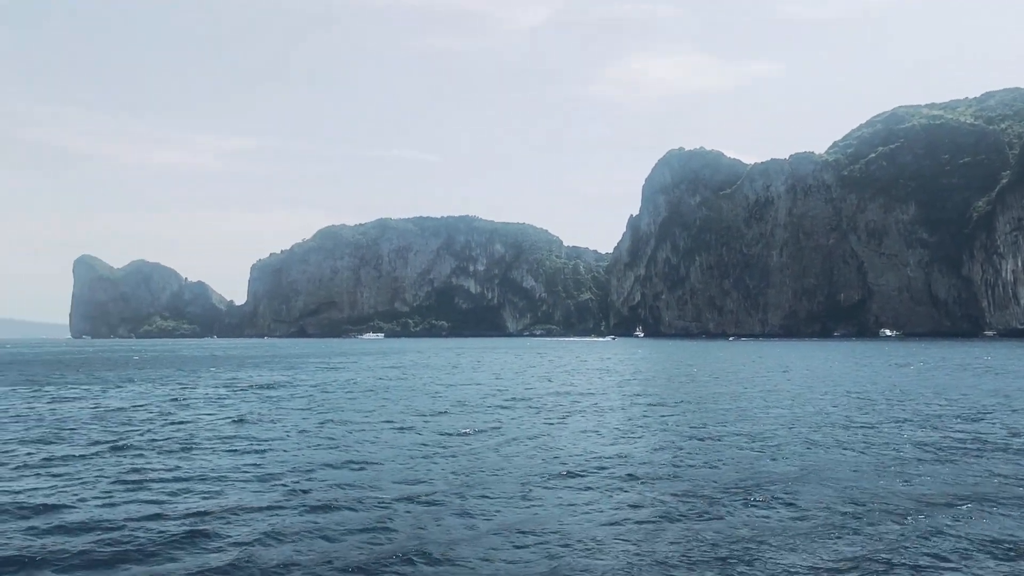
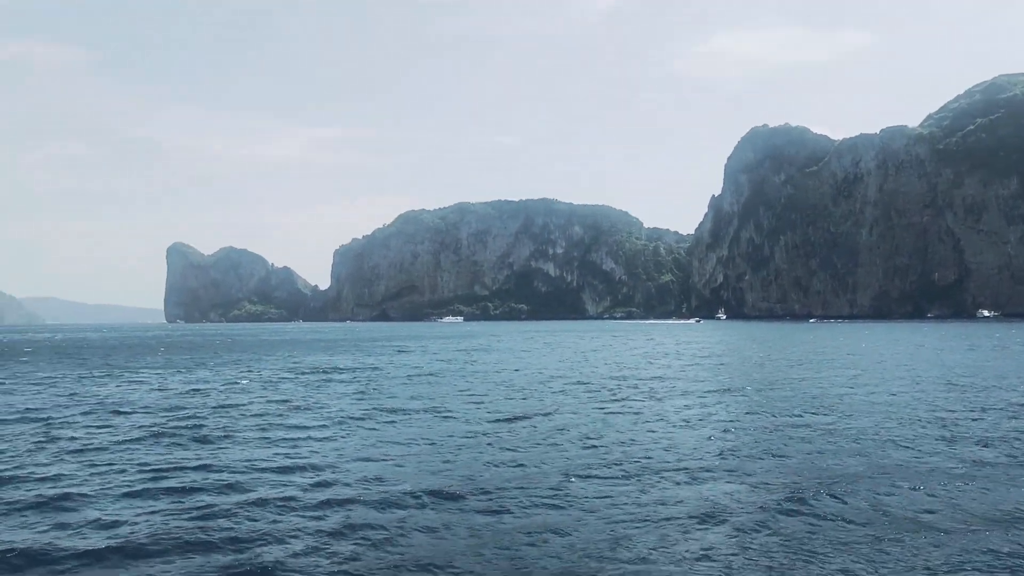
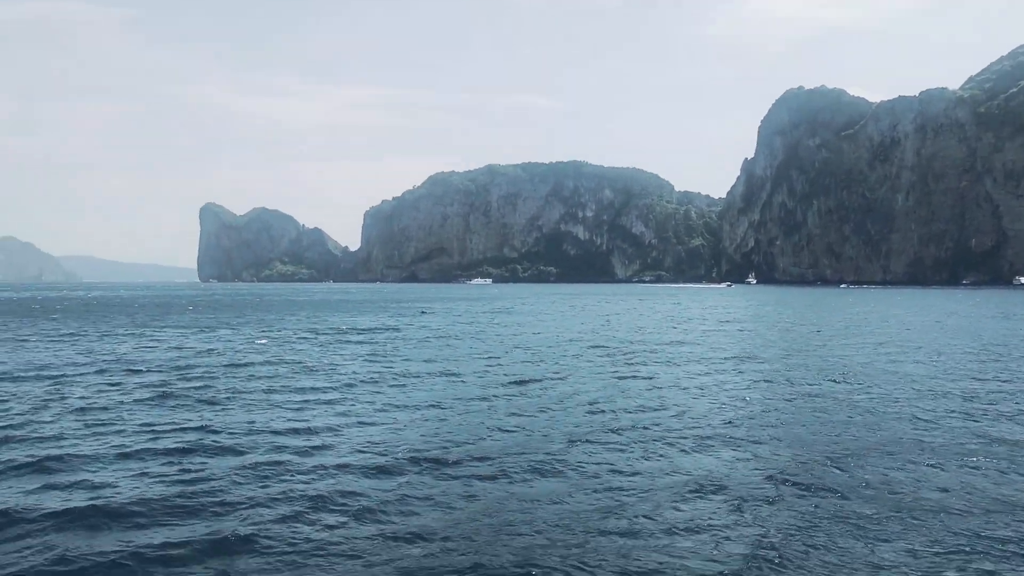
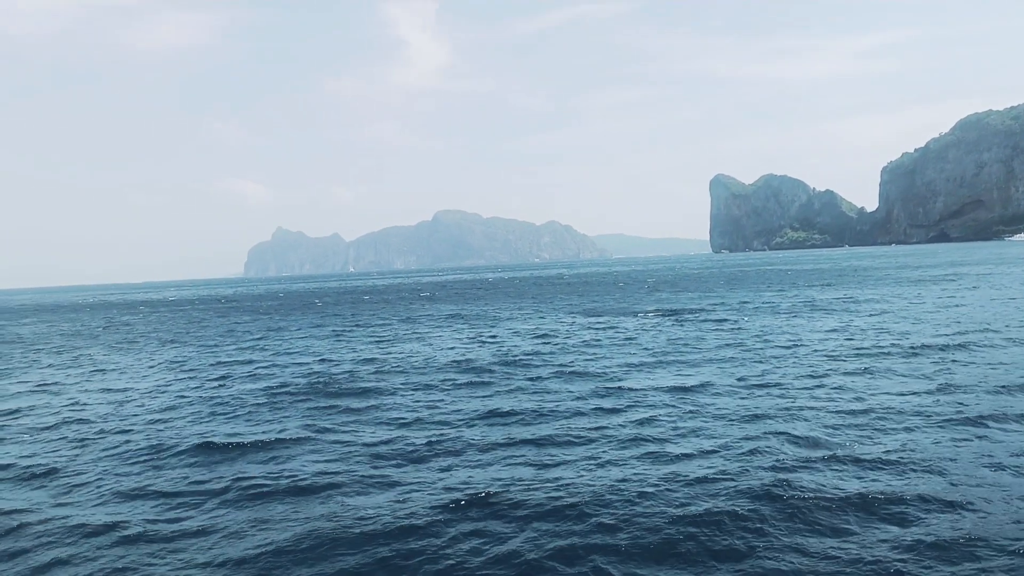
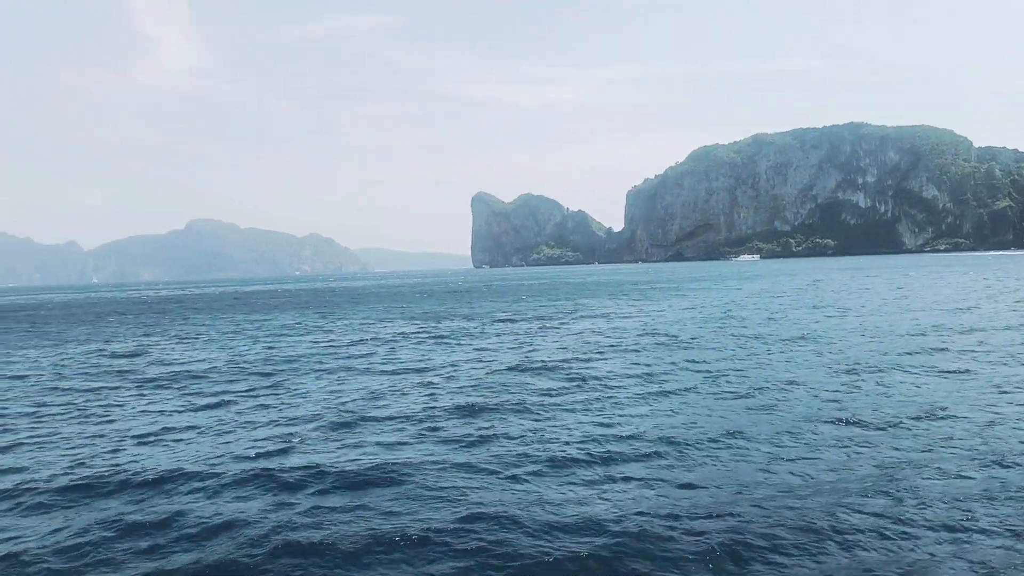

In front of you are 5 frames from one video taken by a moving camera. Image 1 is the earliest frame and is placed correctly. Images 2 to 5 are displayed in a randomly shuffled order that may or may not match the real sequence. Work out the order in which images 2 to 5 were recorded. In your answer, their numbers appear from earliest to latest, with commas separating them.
2, 3, 5, 4
